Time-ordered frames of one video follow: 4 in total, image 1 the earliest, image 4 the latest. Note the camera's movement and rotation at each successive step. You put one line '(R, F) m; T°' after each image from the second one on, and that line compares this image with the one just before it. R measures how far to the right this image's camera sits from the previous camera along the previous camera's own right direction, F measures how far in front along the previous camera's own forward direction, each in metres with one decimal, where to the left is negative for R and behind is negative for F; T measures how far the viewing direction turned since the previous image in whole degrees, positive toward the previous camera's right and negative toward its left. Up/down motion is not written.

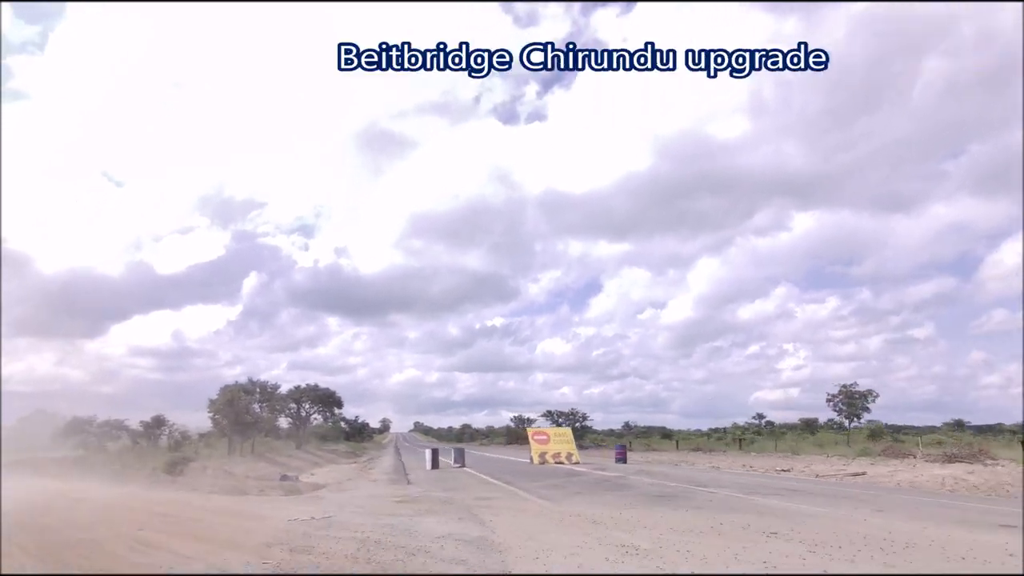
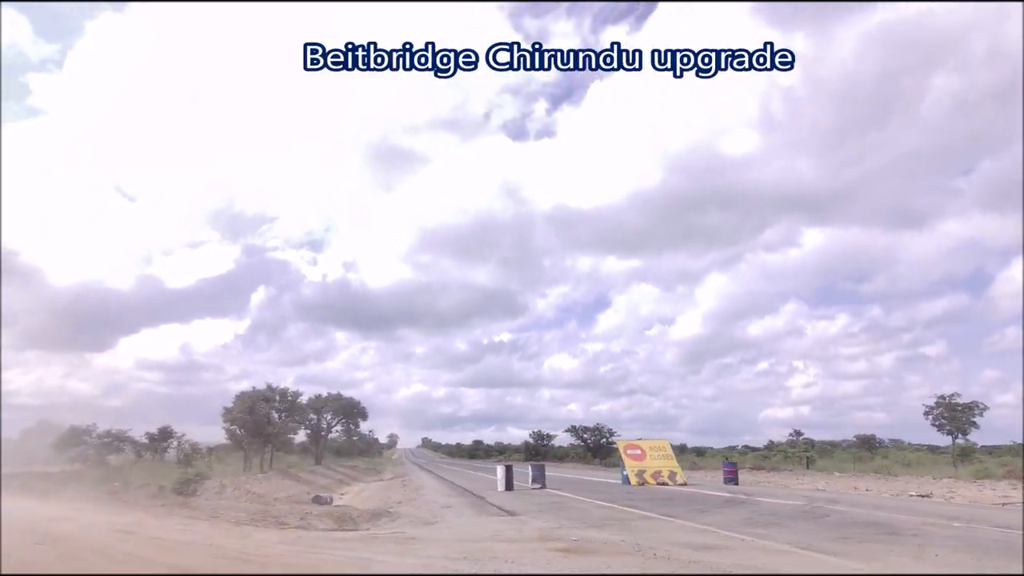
(-3.1, +5.0) m; -1°
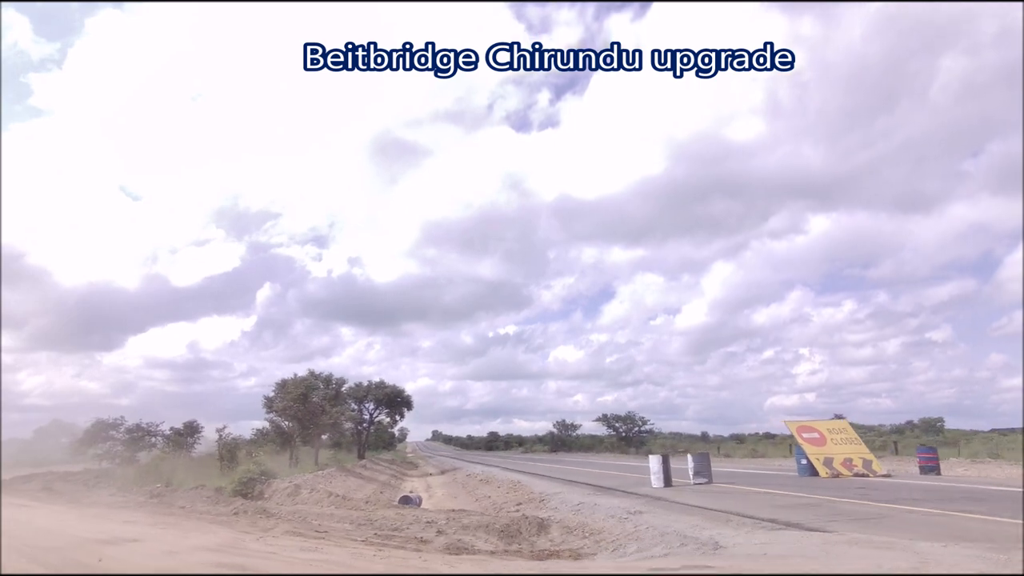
(-4.2, +4.6) m; 0°
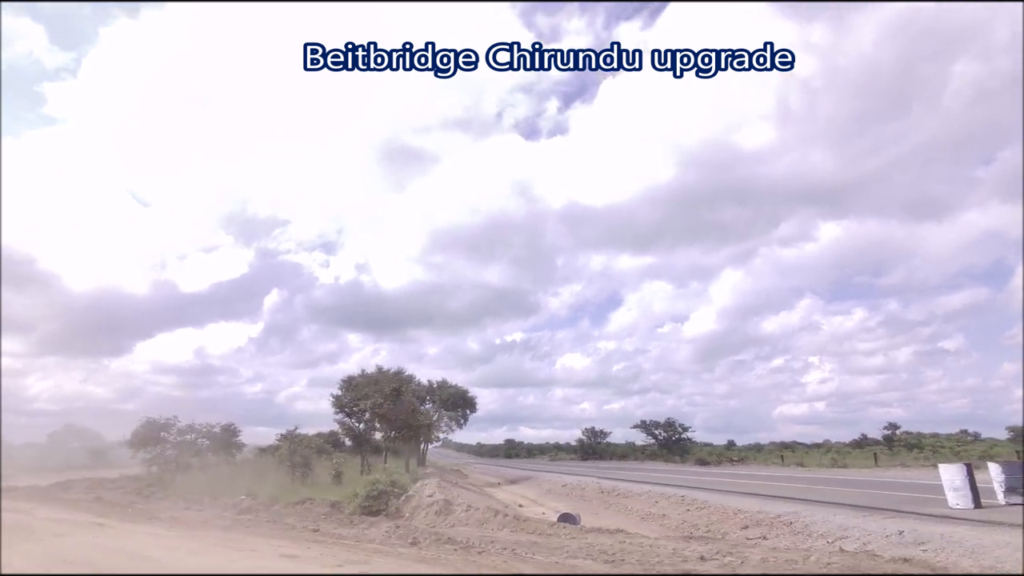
(-5.1, +4.3) m; -1°
